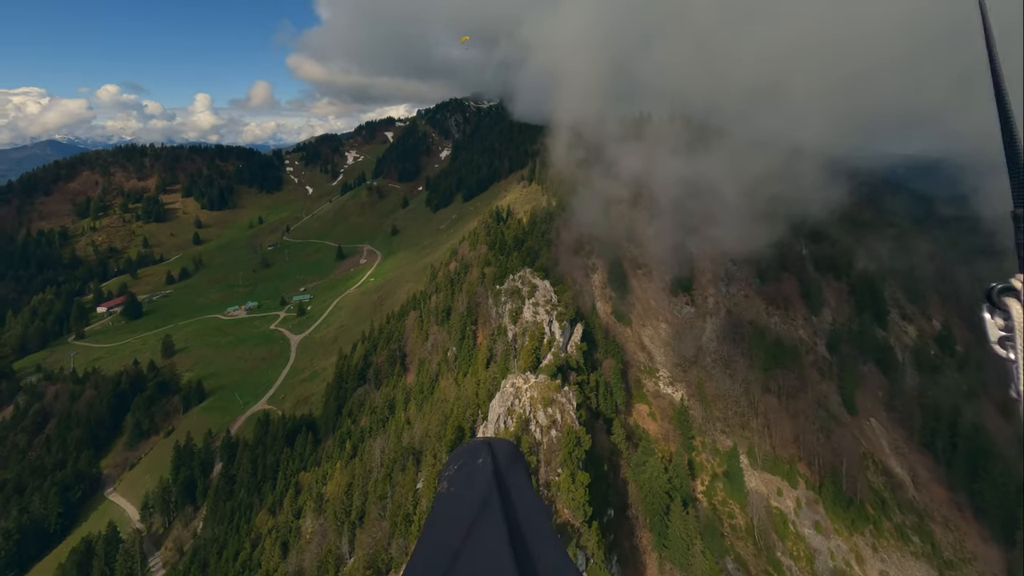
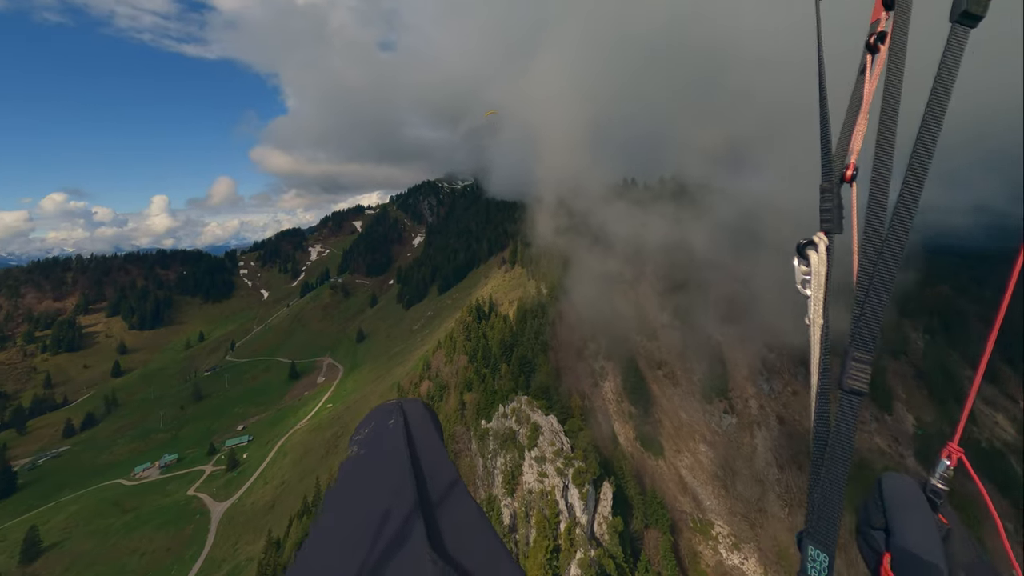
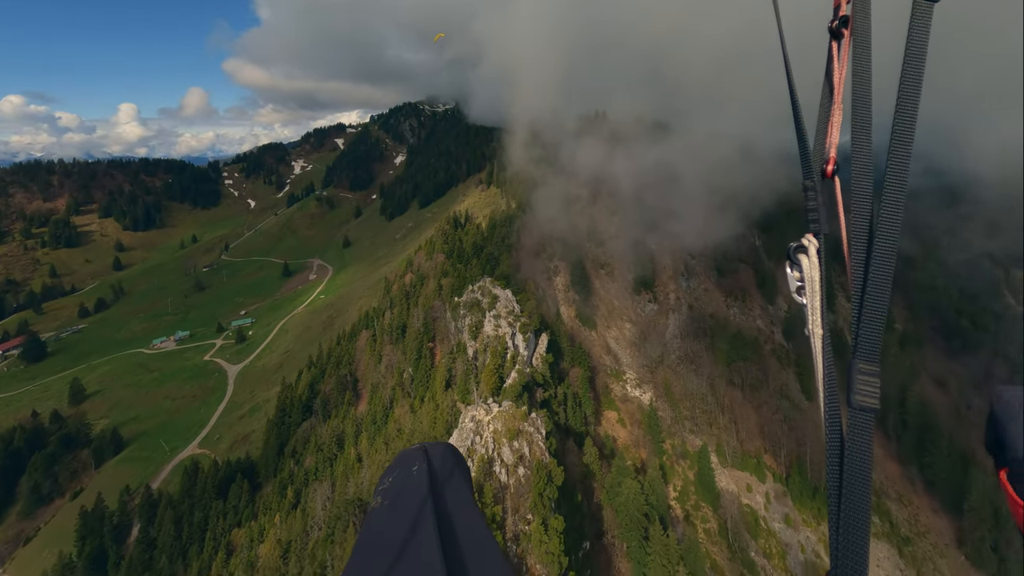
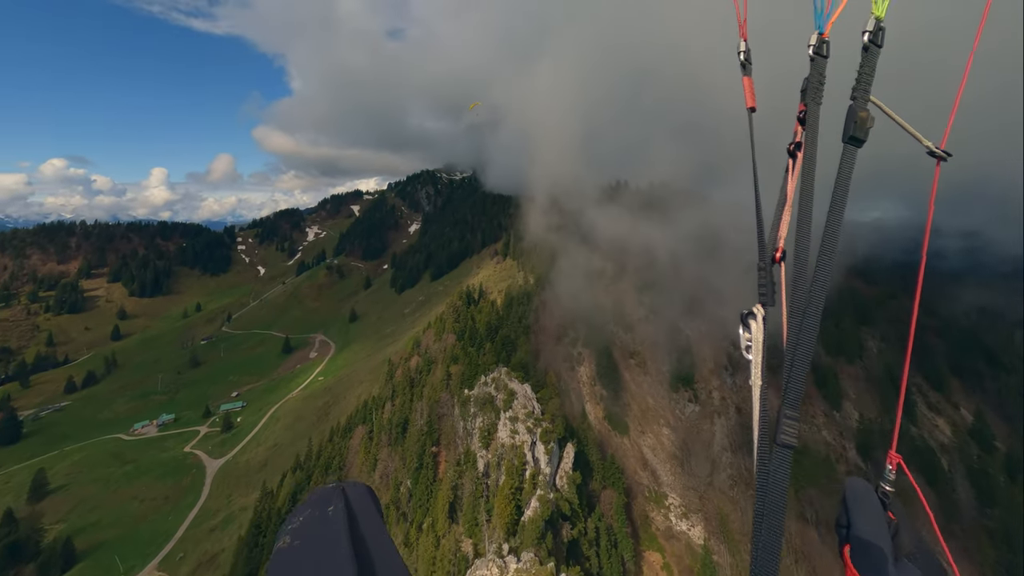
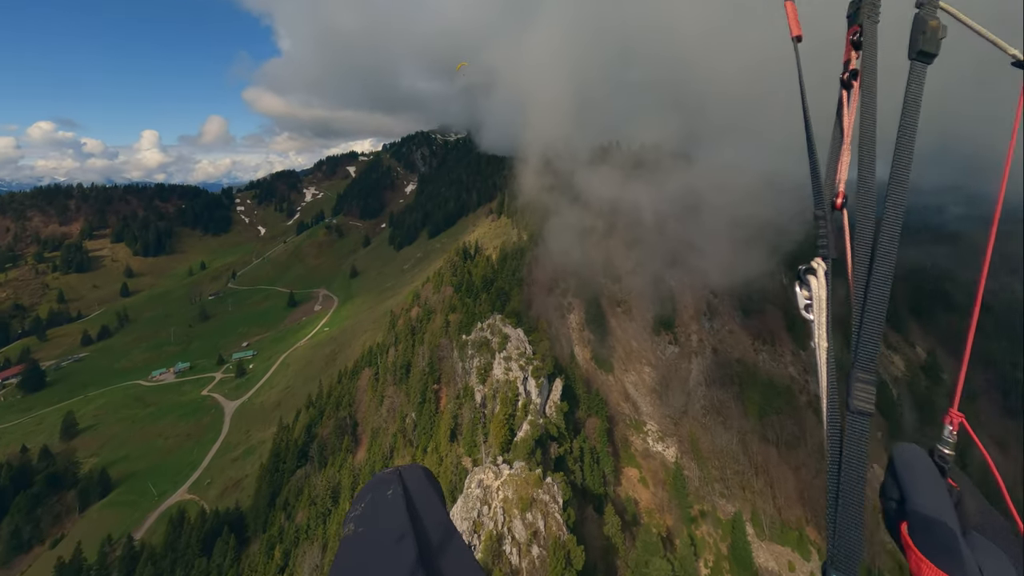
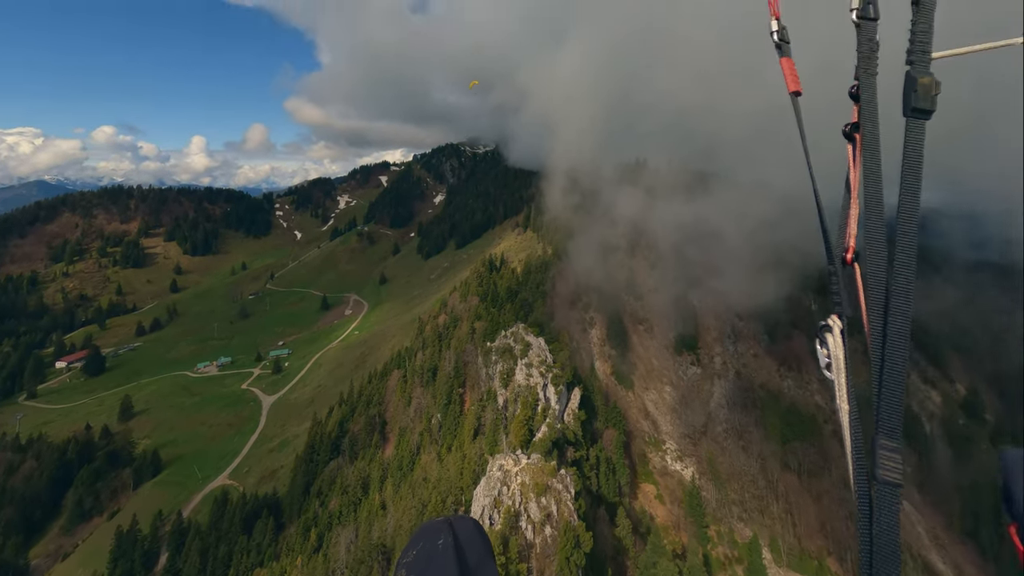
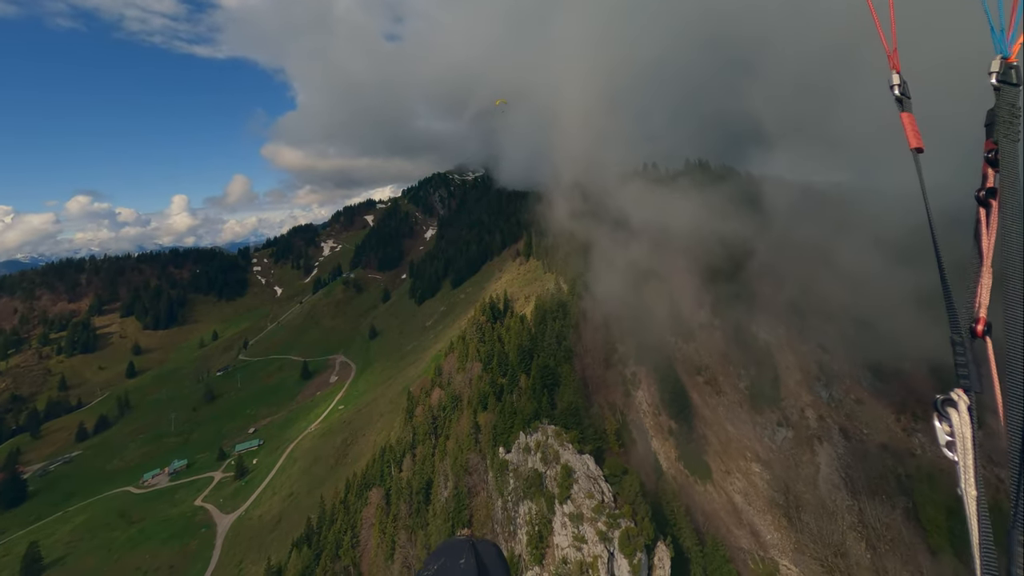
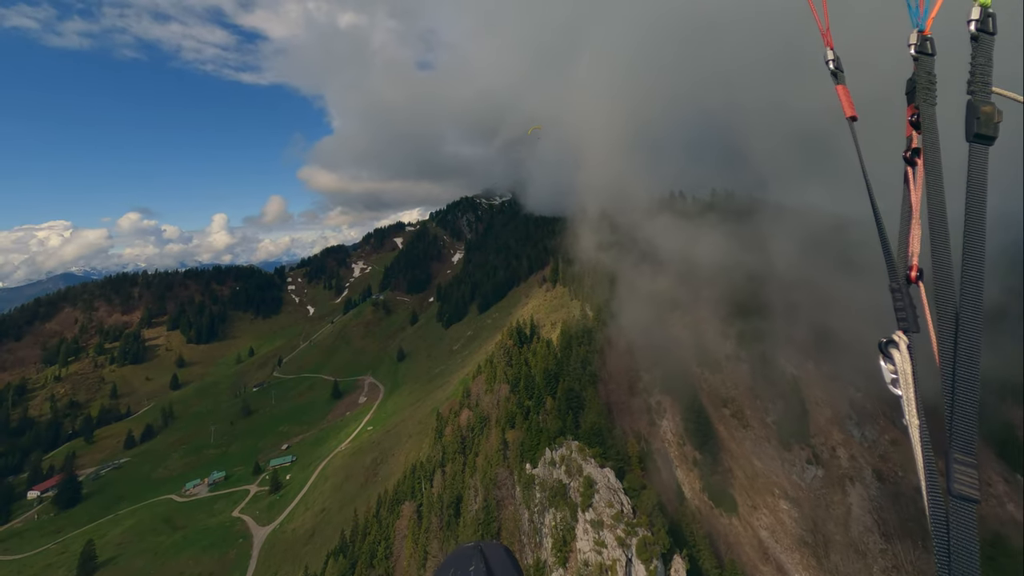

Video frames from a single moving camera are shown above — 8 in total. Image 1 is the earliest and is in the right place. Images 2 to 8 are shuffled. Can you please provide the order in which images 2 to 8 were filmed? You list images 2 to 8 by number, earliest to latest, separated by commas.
6, 3, 5, 4, 2, 8, 7
